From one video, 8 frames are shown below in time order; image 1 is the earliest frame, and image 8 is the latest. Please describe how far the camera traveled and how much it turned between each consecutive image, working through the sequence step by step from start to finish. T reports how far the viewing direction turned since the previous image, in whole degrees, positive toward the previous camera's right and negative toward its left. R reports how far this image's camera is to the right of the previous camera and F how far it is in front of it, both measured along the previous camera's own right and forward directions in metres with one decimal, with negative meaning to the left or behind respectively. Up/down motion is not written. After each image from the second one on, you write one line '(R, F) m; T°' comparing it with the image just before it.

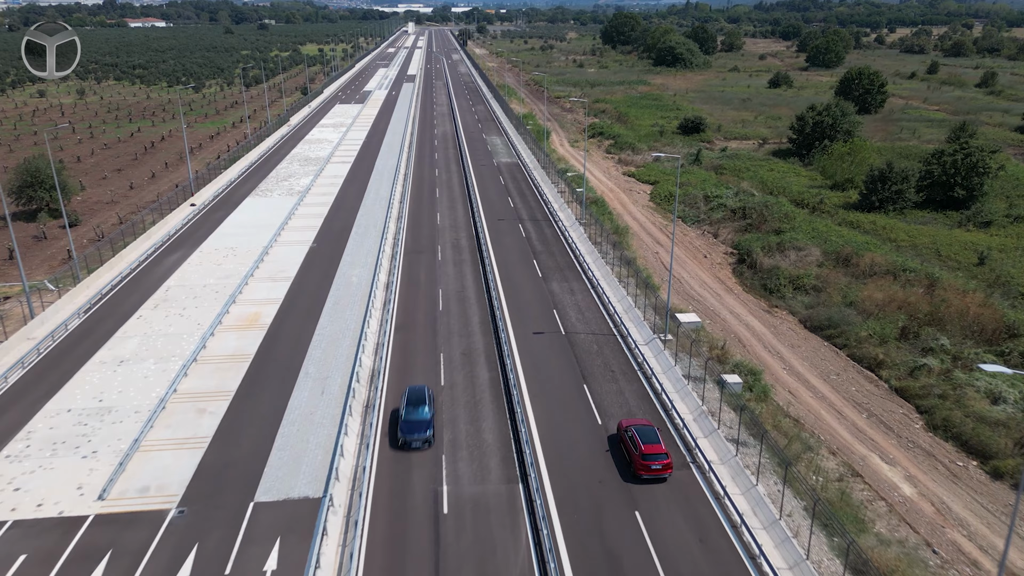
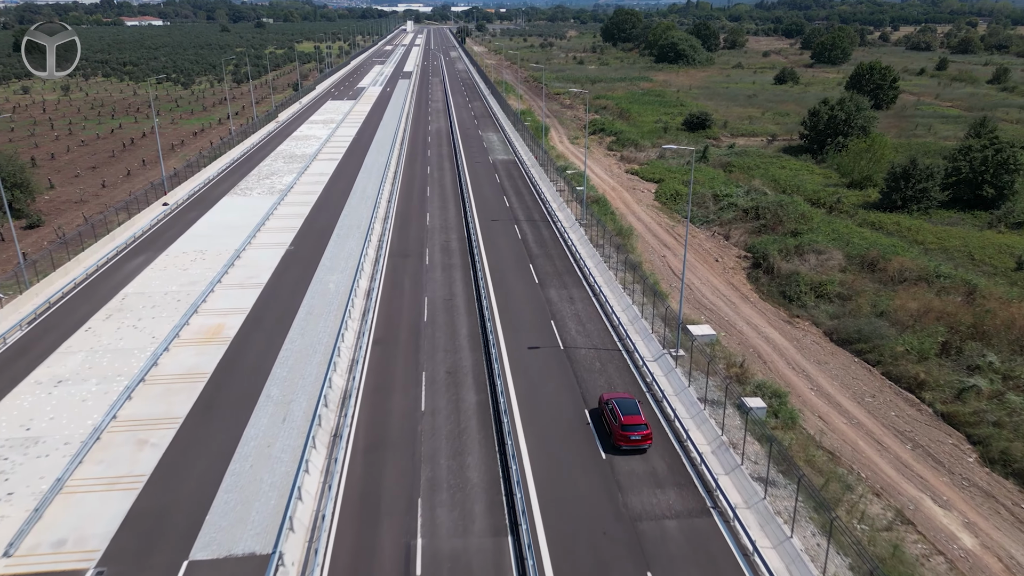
(+0.4, +4.4) m; 0°
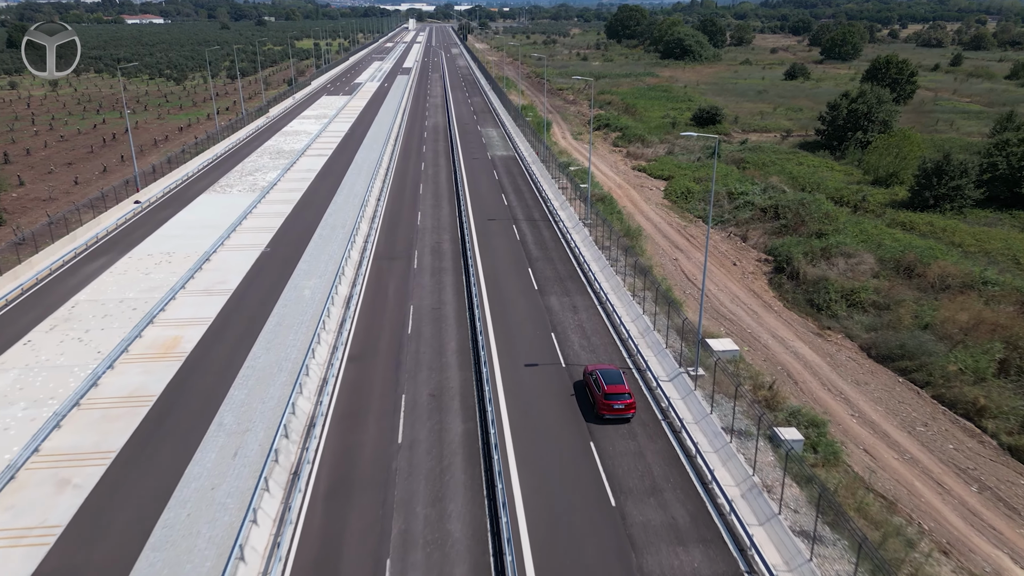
(+0.4, +4.4) m; 0°
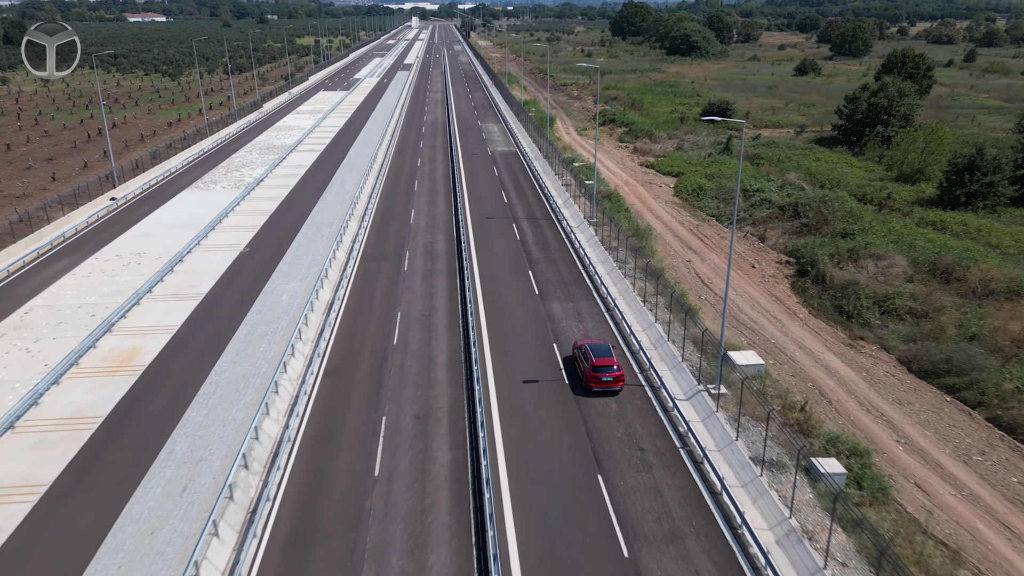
(+0.2, +3.5) m; 0°
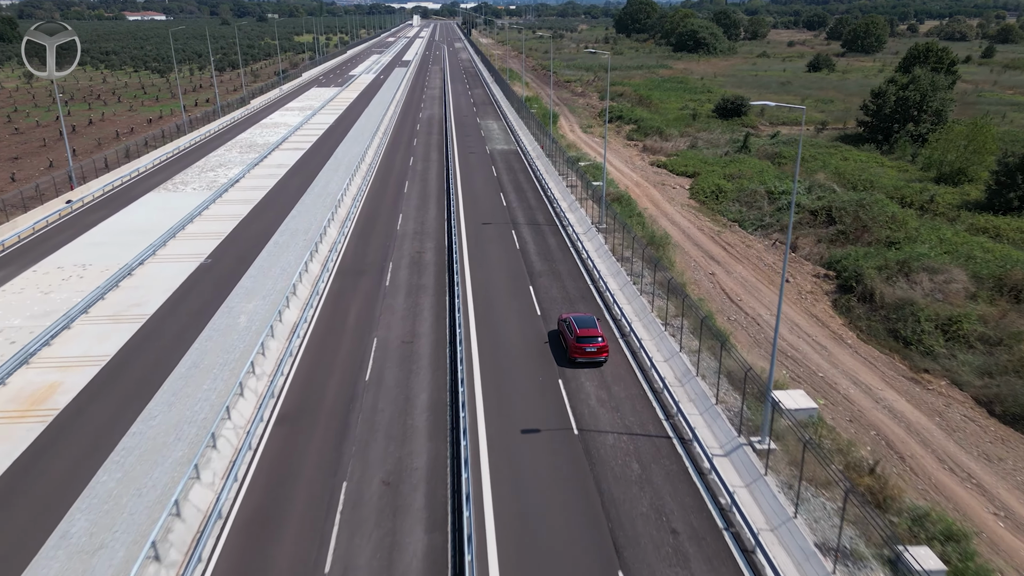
(+0.2, +5.2) m; 0°
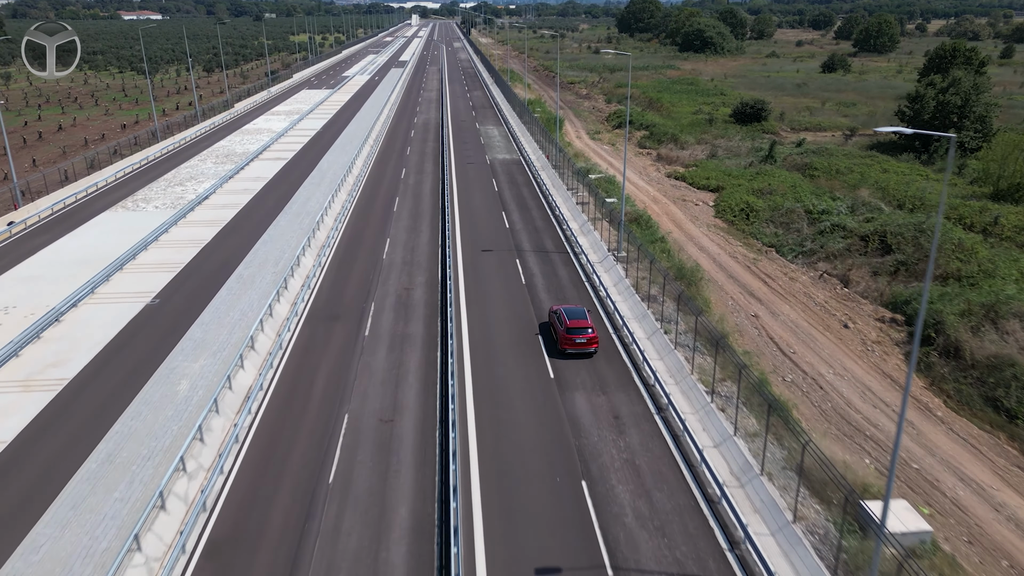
(-0.2, +5.9) m; 0°
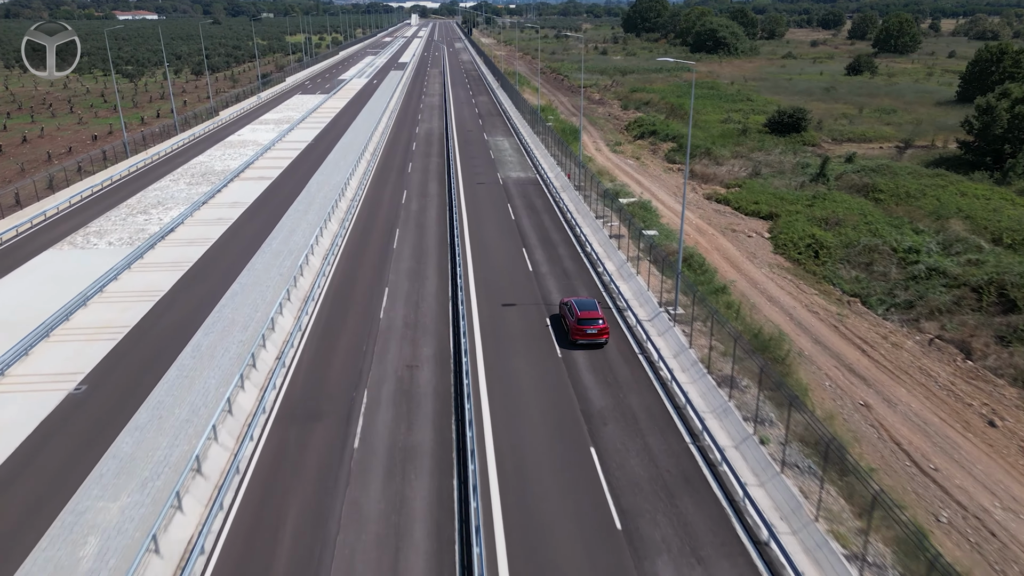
(-1.1, +7.3) m; 0°
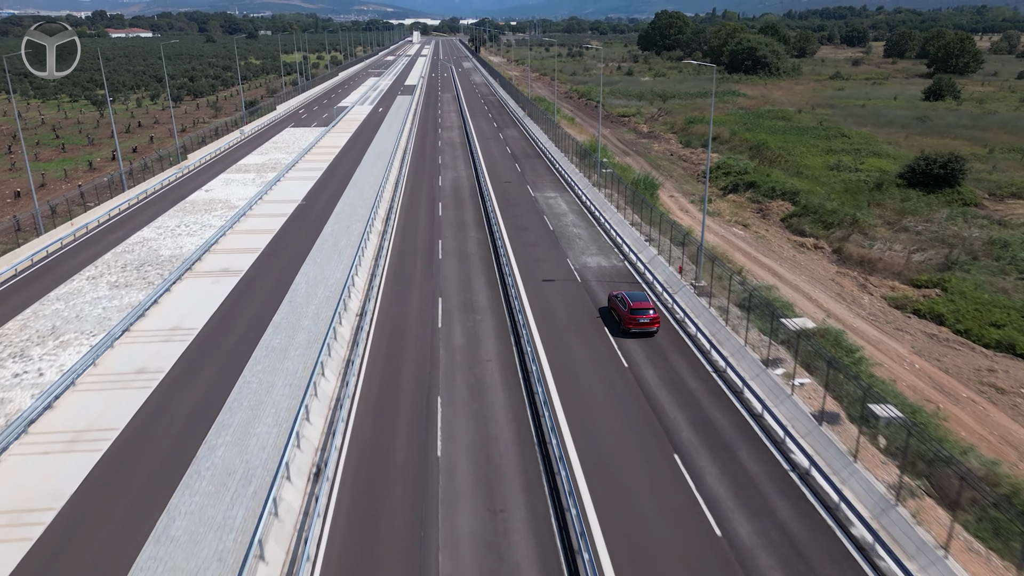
(-3.9, +16.9) m; 0°
